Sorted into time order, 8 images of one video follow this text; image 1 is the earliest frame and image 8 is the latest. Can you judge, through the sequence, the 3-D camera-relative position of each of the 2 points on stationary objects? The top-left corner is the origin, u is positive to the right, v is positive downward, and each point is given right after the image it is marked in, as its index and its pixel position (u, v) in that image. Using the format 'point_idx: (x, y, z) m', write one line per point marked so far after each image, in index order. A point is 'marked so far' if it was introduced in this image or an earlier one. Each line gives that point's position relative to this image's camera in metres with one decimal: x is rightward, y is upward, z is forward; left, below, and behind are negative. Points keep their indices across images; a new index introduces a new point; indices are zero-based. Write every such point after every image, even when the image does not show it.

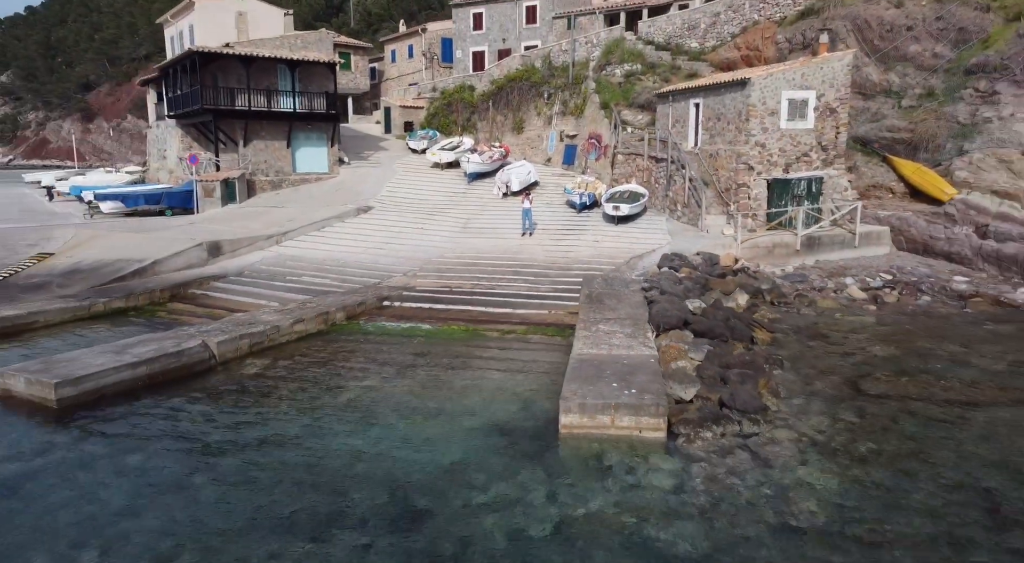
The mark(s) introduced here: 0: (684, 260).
0: (+4.8, +0.6, +17.6) m
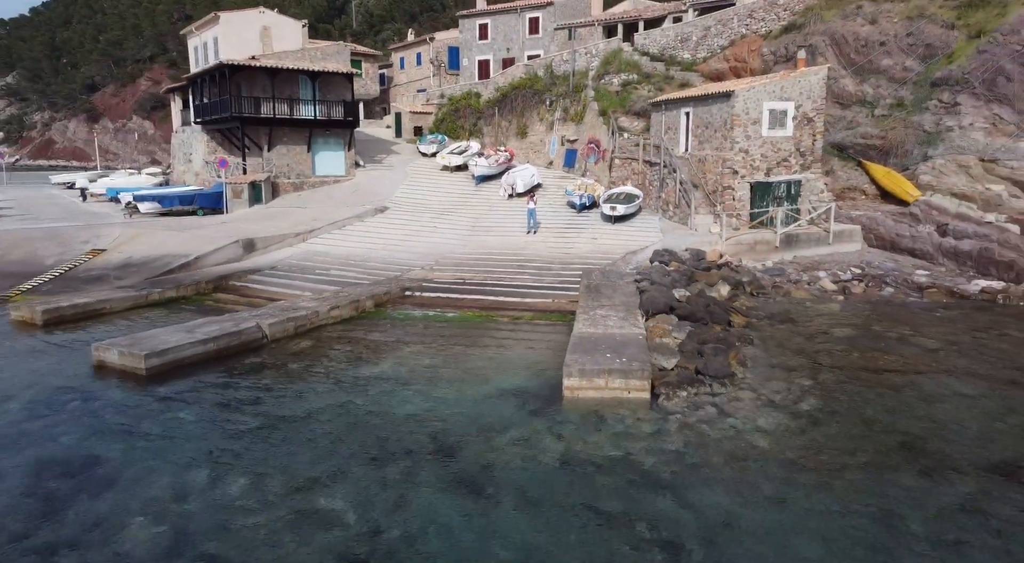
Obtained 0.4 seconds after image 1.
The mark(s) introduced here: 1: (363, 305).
0: (+5.1, +0.8, +19.7) m
1: (-4.0, -0.6, +17.1) m
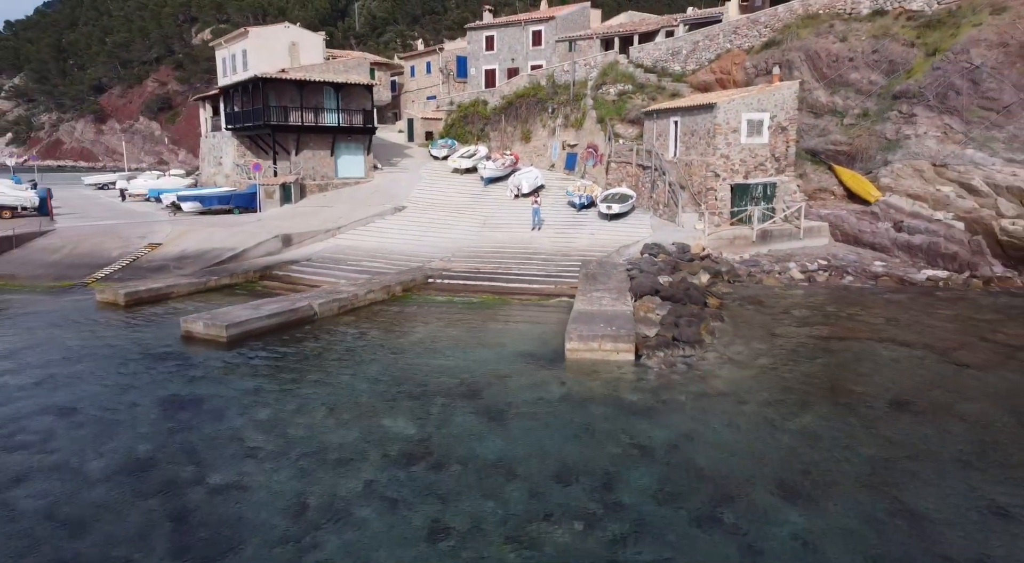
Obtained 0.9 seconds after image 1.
0: (+5.3, +1.2, +22.5) m
1: (-3.7, -0.3, +19.9) m
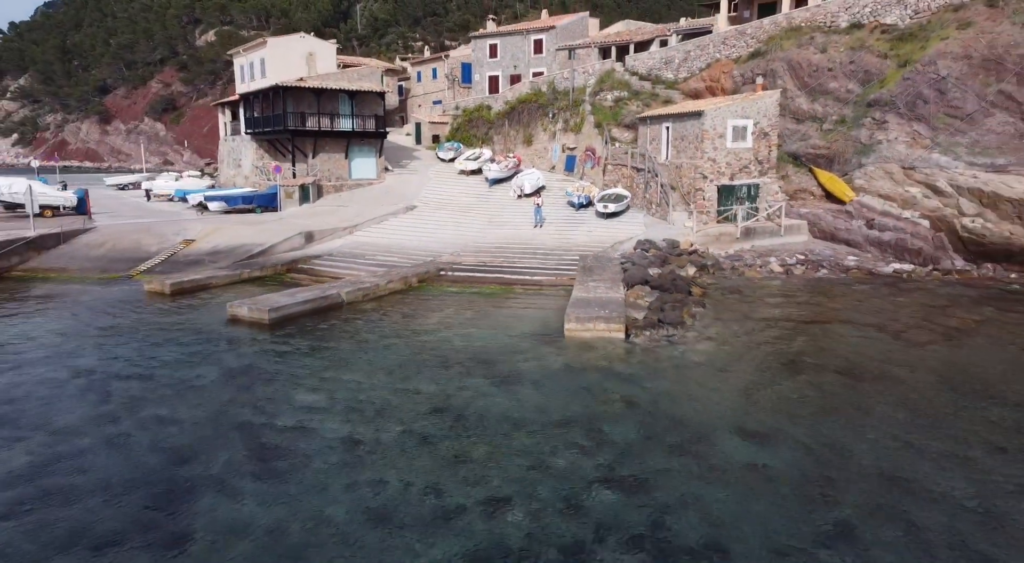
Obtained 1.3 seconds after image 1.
0: (+5.5, +1.5, +24.6) m
1: (-3.5, 0.0, +22.0) m
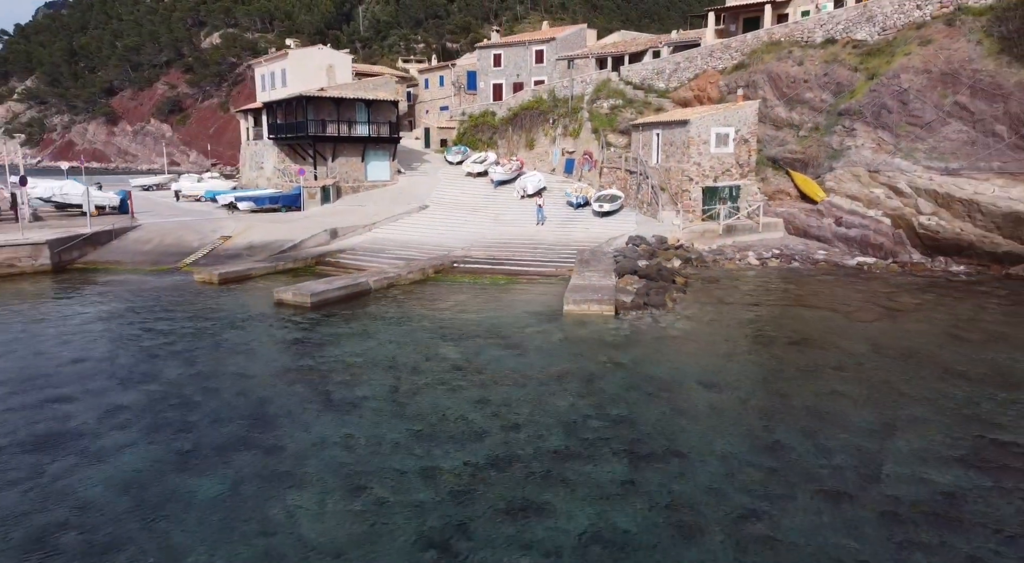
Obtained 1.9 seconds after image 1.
0: (+5.7, +1.8, +27.5) m
1: (-3.3, +0.4, +24.9) m
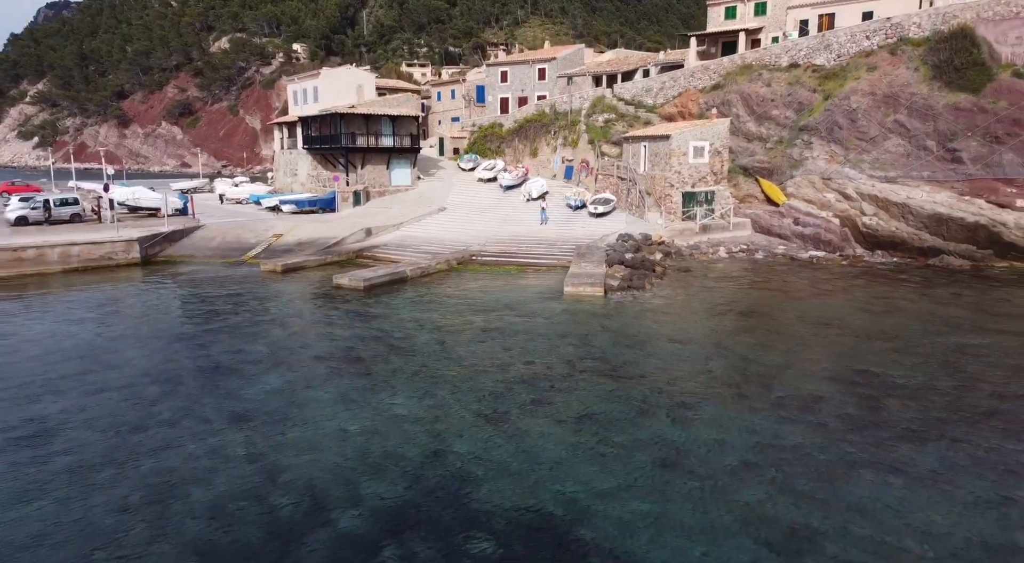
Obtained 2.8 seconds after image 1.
0: (+6.1, +2.3, +32.7) m
1: (-2.9, +0.9, +30.1) m
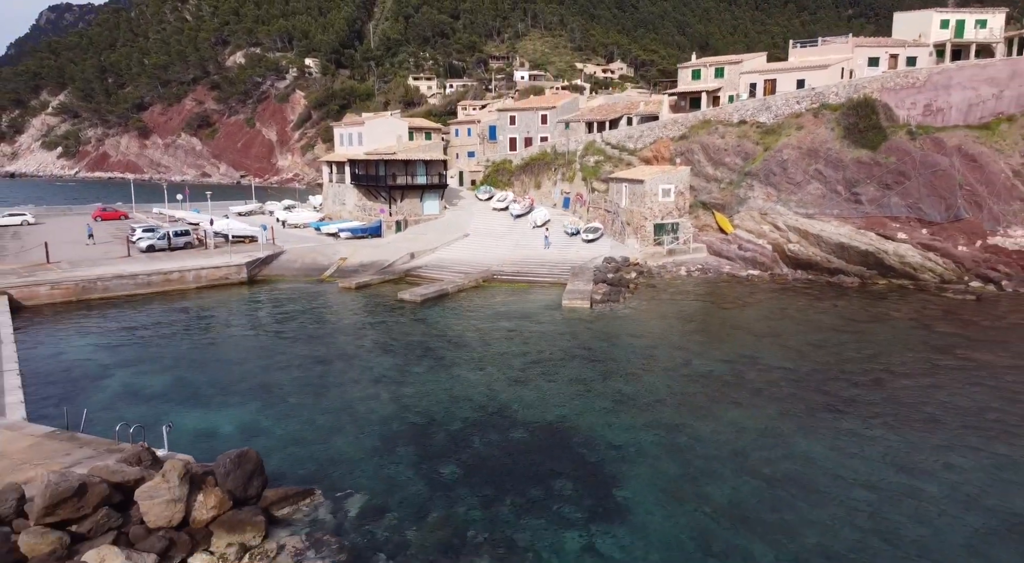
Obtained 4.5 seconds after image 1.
0: (+6.9, +1.5, +43.0) m
1: (-2.1, 0.0, +40.4) m
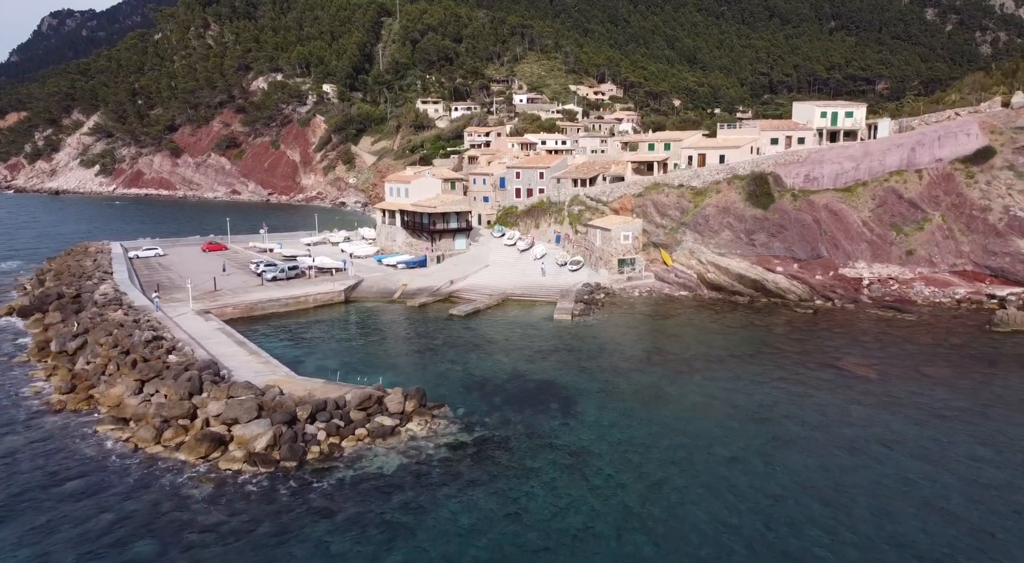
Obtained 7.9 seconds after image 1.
0: (+7.7, -0.3, +63.2) m
1: (-1.3, -1.8, +60.6) m
